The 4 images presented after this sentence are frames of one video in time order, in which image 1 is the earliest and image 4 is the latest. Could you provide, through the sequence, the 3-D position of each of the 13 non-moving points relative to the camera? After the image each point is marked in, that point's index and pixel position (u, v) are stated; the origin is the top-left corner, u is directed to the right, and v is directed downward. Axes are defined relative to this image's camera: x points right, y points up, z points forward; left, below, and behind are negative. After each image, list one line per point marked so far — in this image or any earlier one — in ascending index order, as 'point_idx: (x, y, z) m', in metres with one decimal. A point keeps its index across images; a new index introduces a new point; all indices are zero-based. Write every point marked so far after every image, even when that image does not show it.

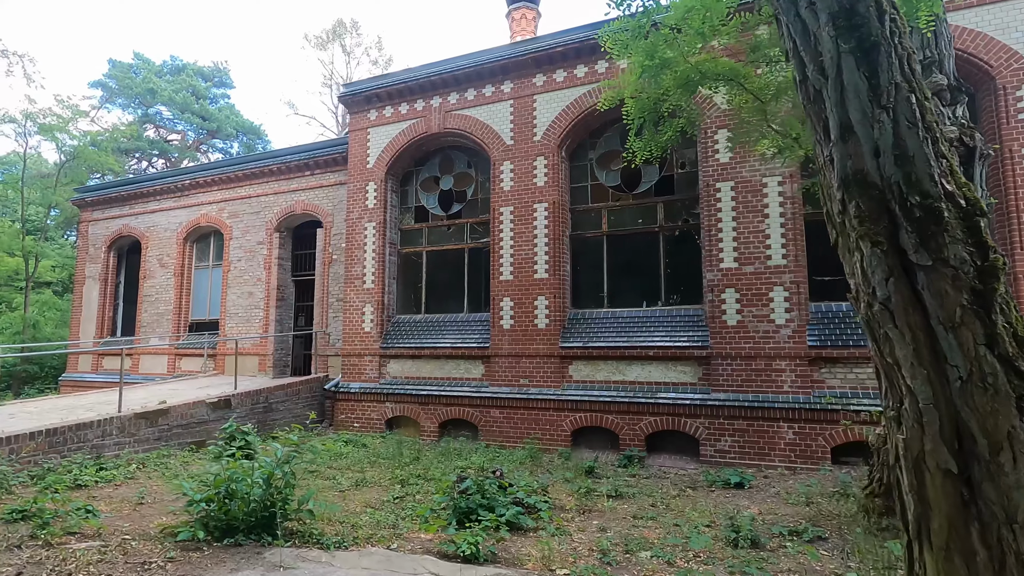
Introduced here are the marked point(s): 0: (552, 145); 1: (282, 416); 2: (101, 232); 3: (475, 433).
0: (+0.7, +2.5, +9.4) m
1: (-4.2, -2.4, +9.9) m
2: (-11.2, +1.5, +14.7) m
3: (-0.7, -2.6, +9.5) m
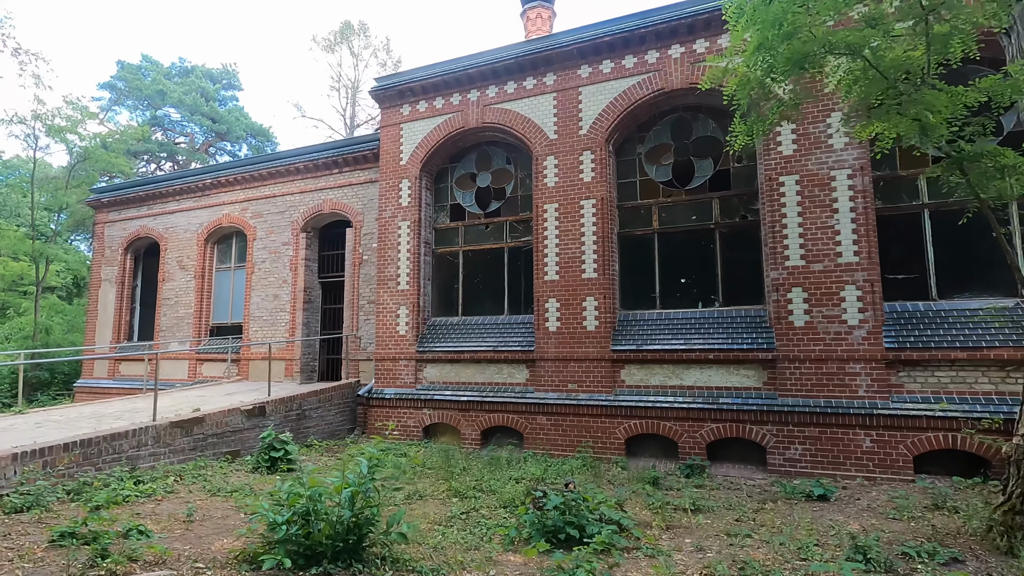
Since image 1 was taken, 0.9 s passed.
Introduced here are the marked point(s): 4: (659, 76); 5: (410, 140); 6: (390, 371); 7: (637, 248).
0: (+1.5, +2.5, +9.0) m
1: (-3.5, -2.4, +9.4) m
2: (-10.5, +1.4, +14.3) m
3: (+0.1, -2.6, +9.1) m
4: (+2.4, +3.4, +8.7) m
5: (-2.0, +2.9, +10.5) m
6: (-2.3, -1.6, +10.1) m
7: (+2.1, +0.7, +8.9) m
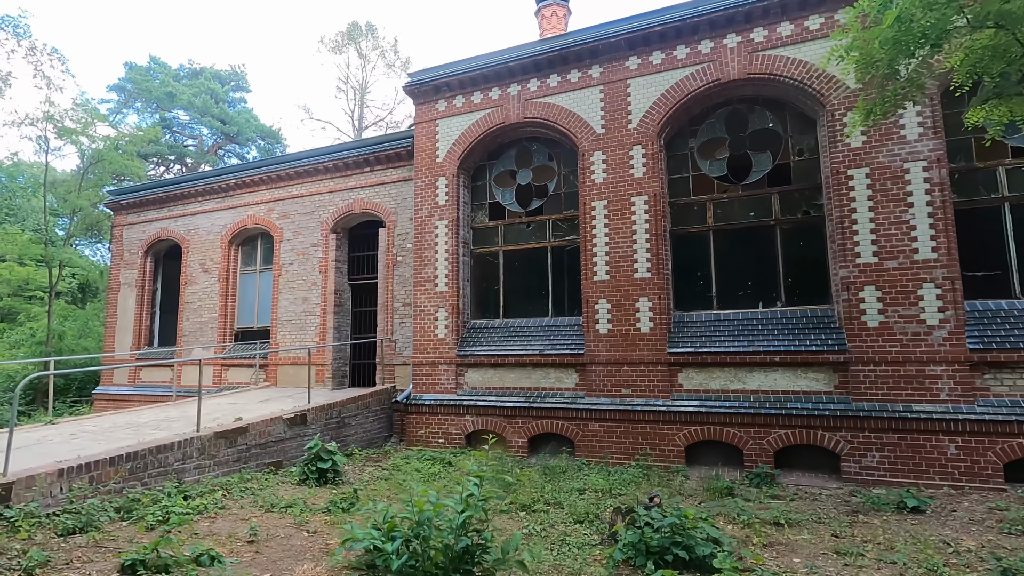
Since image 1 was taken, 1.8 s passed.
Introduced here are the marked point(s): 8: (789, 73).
0: (+2.2, +2.5, +8.6) m
1: (-2.7, -2.4, +9.1) m
2: (-9.7, +1.3, +13.9) m
3: (+0.9, -2.6, +8.7) m
4: (+3.1, +3.4, +8.3) m
5: (-1.2, +2.9, +10.2) m
6: (-1.5, -1.6, +9.7) m
7: (+2.9, +0.7, +8.6) m
8: (+4.1, +3.2, +7.9) m
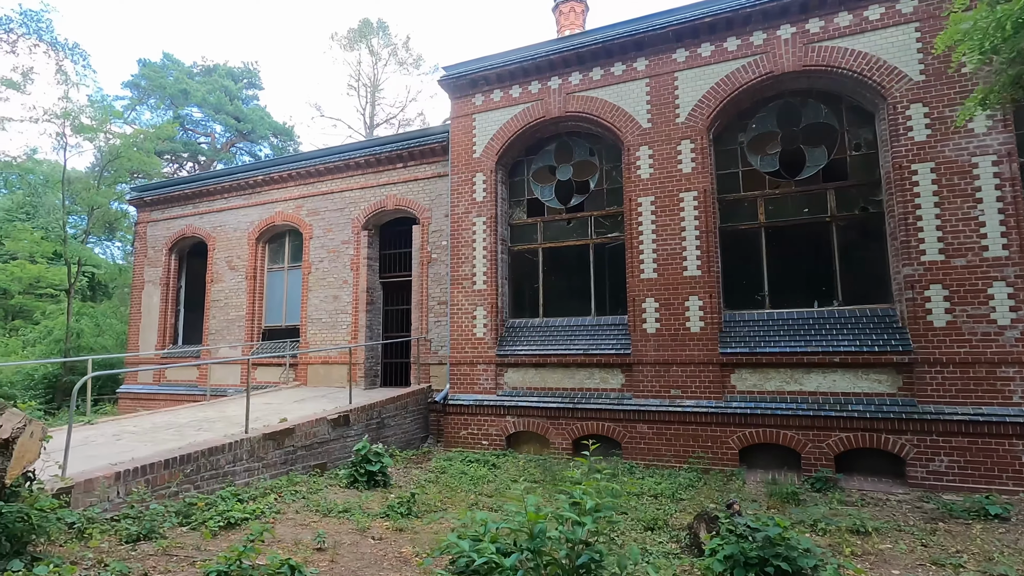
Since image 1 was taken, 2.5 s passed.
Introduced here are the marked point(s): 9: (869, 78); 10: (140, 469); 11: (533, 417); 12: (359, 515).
0: (+2.9, +2.5, +8.4) m
1: (-2.0, -2.4, +8.9) m
2: (-9.0, +1.4, +13.7) m
3: (+1.6, -2.6, +8.5) m
4: (+3.9, +3.5, +8.1) m
5: (-0.5, +2.9, +10.0) m
6: (-0.8, -1.6, +9.5) m
7: (+3.6, +0.7, +8.3) m
8: (+4.8, +3.2, +7.7) m
9: (+5.0, +3.0, +7.5) m
10: (-3.5, -1.7, +5.1) m
11: (+0.3, -2.1, +8.9) m
12: (-1.6, -2.4, +5.7) m
